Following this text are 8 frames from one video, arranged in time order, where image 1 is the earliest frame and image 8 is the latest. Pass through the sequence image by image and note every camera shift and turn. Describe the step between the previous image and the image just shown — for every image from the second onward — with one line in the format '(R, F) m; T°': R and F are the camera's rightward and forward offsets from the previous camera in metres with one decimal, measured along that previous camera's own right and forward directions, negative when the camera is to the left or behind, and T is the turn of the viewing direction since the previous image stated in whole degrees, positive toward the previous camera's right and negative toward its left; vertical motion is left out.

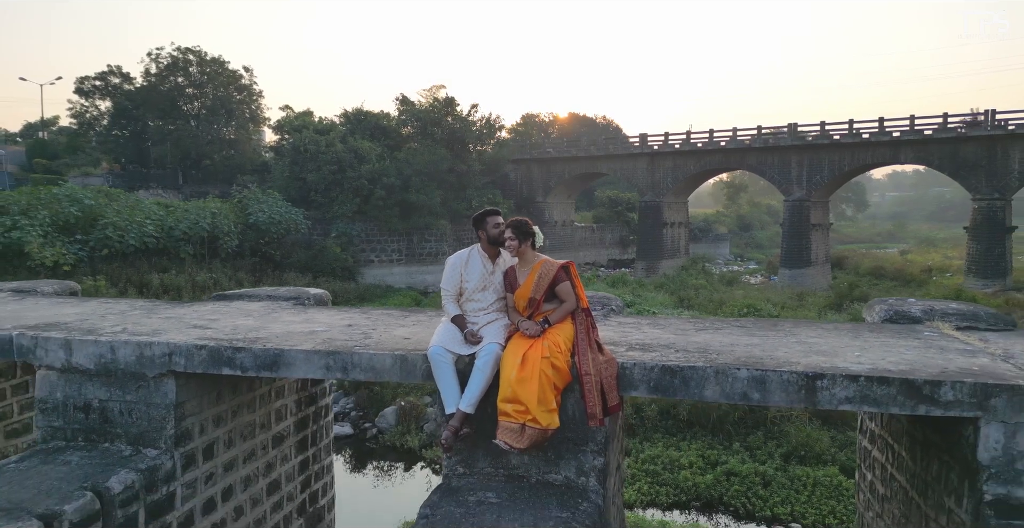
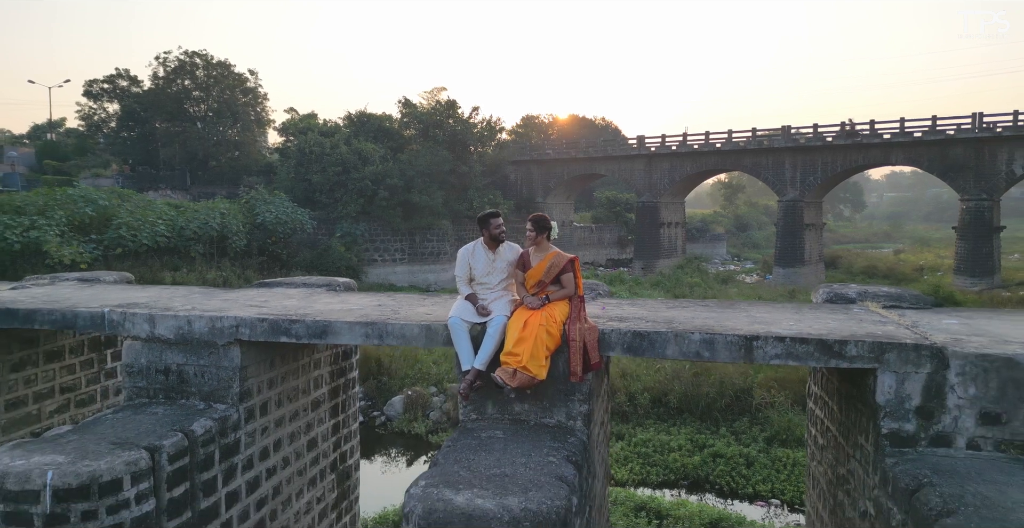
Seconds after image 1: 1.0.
(0.0, -0.4) m; 0°
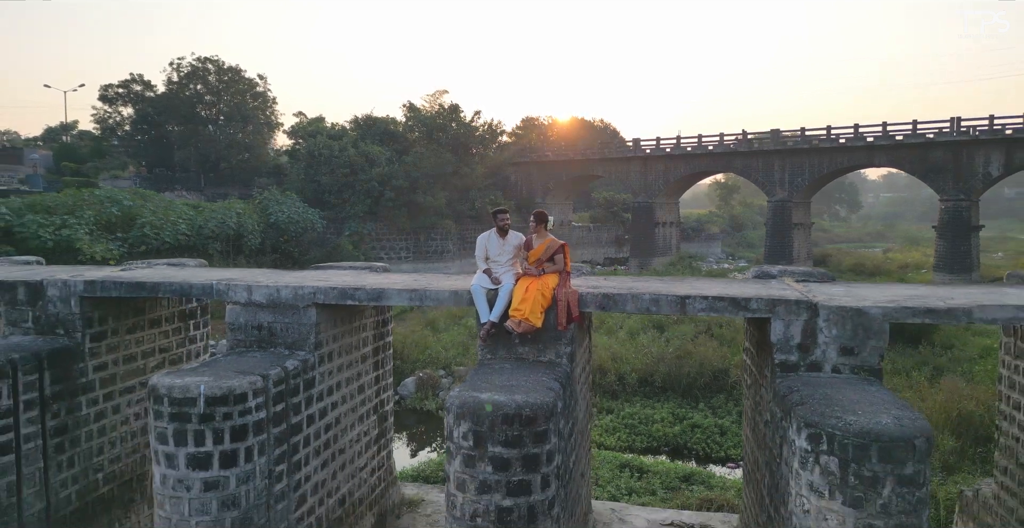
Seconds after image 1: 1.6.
(0.0, -0.8) m; 0°
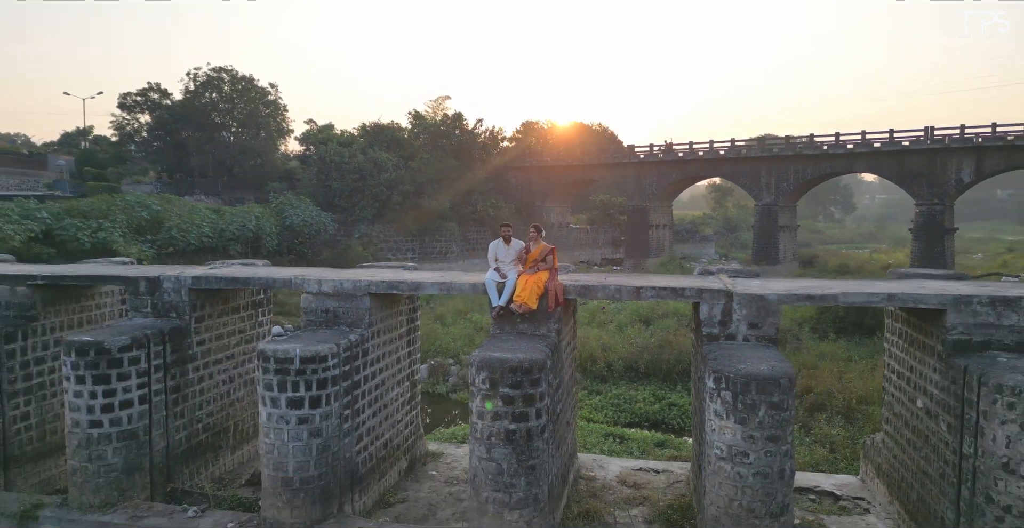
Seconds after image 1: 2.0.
(0.0, -1.1) m; 0°
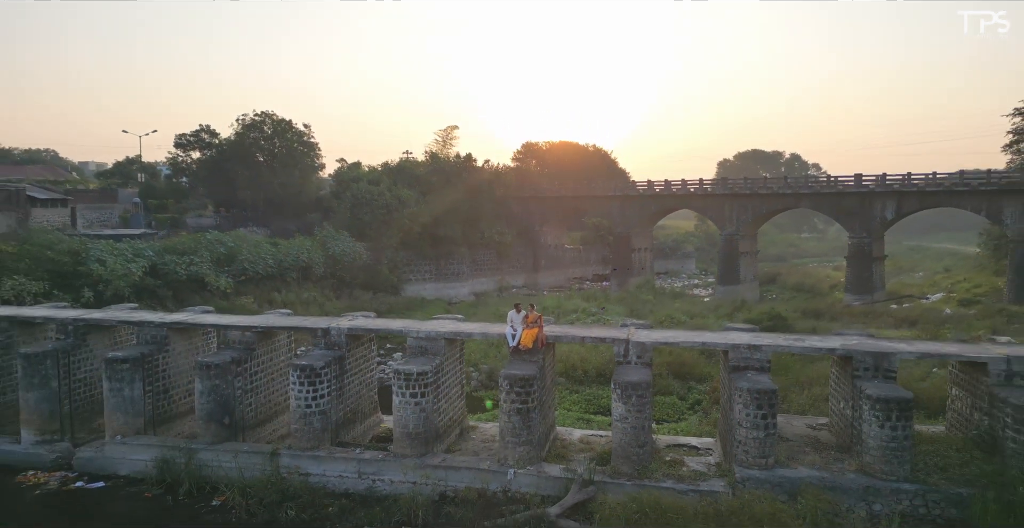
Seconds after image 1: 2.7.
(-0.1, -3.9) m; 0°
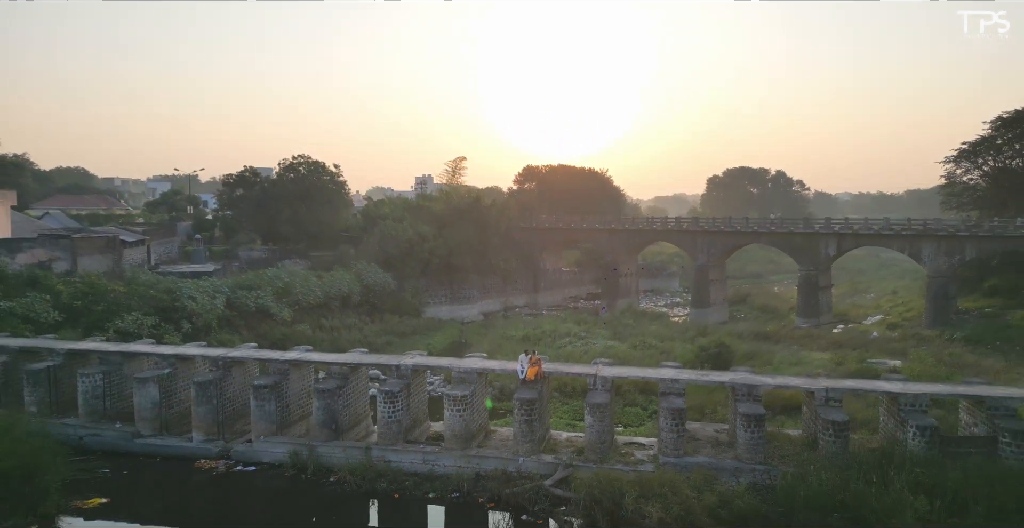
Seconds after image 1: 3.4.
(-0.1, -4.4) m; 0°
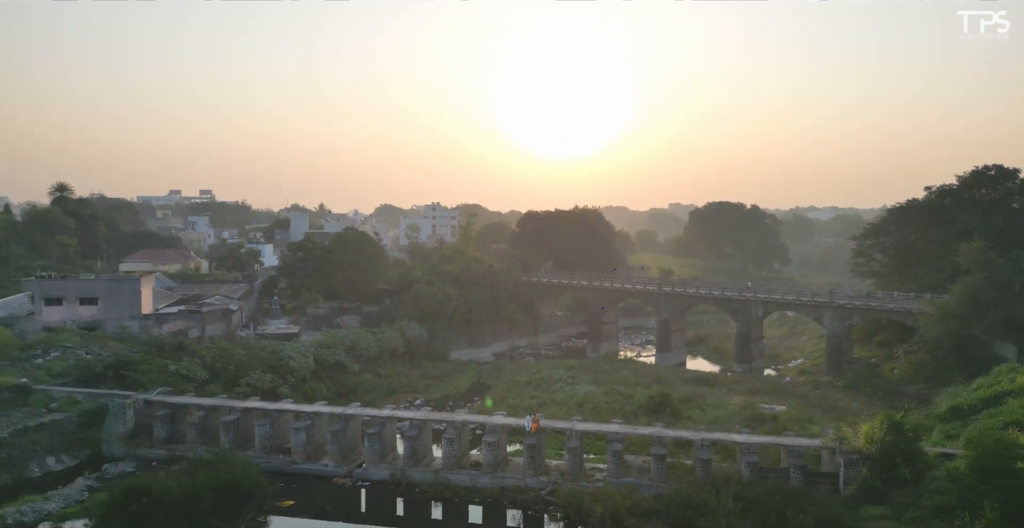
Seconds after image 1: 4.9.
(-0.2, -8.6) m; 0°
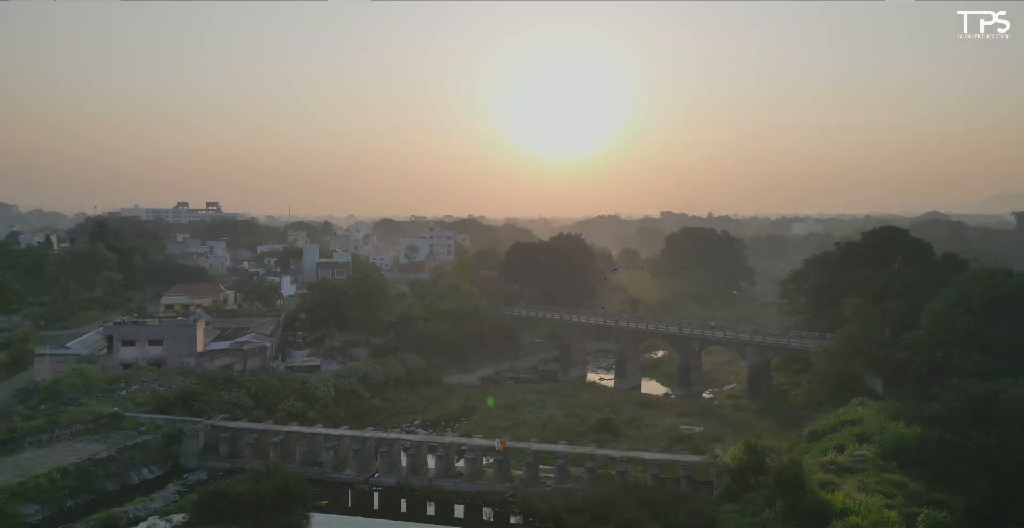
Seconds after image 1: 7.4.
(+0.8, -7.8) m; 0°
